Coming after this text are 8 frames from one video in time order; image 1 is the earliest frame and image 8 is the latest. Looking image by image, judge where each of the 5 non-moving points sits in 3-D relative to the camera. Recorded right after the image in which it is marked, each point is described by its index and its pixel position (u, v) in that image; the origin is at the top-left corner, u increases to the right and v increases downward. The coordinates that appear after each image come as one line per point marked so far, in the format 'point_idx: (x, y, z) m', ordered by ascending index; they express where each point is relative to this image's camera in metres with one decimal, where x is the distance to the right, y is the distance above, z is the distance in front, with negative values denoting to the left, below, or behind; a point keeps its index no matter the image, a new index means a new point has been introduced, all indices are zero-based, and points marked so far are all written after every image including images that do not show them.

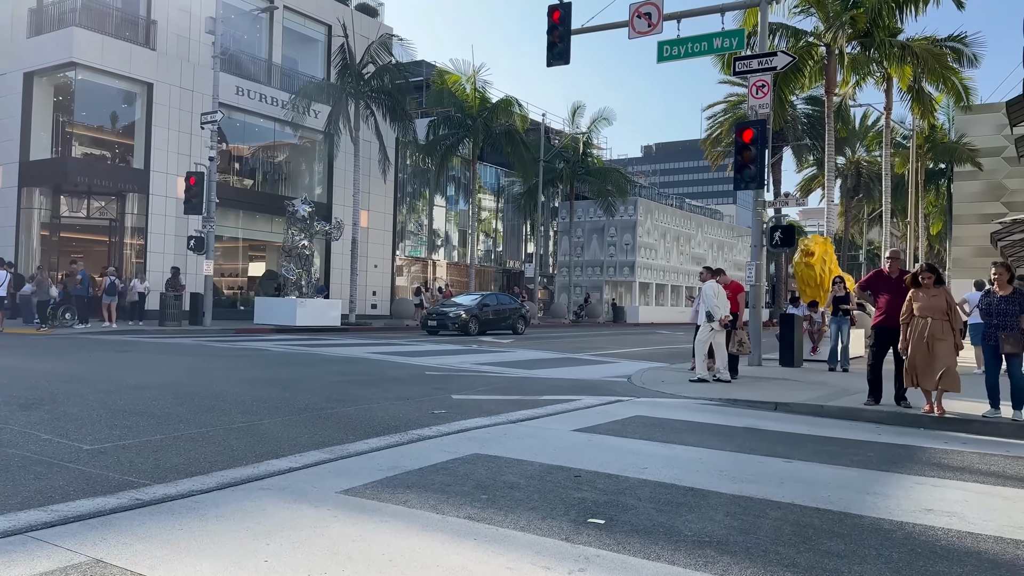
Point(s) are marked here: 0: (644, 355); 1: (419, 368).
0: (+2.9, -1.5, +18.5) m
1: (-1.5, -1.3, +13.0) m
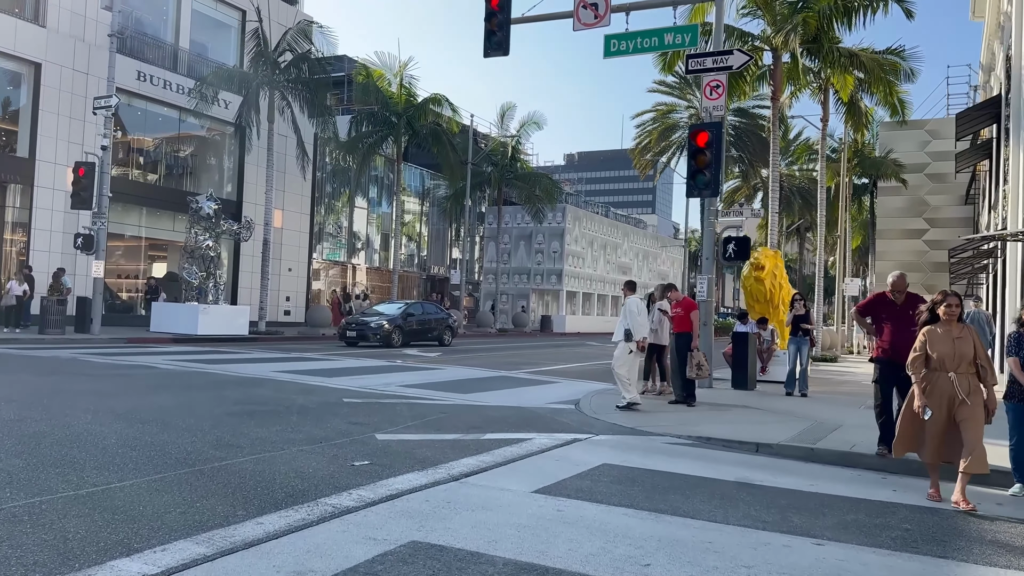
0: (+1.4, -1.8, +17.1) m
1: (-2.4, -1.4, +11.2) m
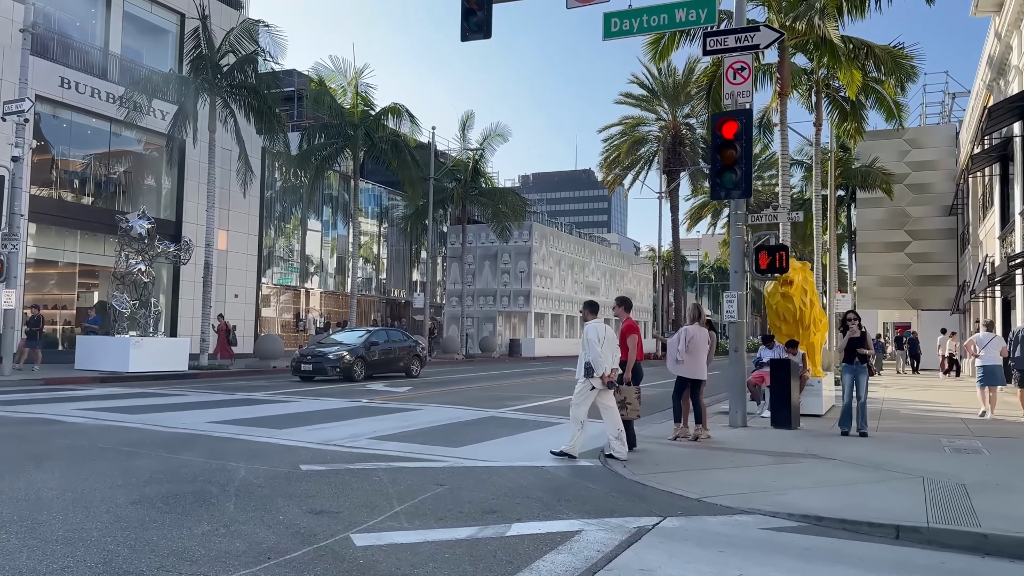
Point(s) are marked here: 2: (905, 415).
0: (+1.2, -2.2, +14.7) m
1: (-2.3, -1.7, +8.6) m
2: (+6.8, -2.1, +14.2) m
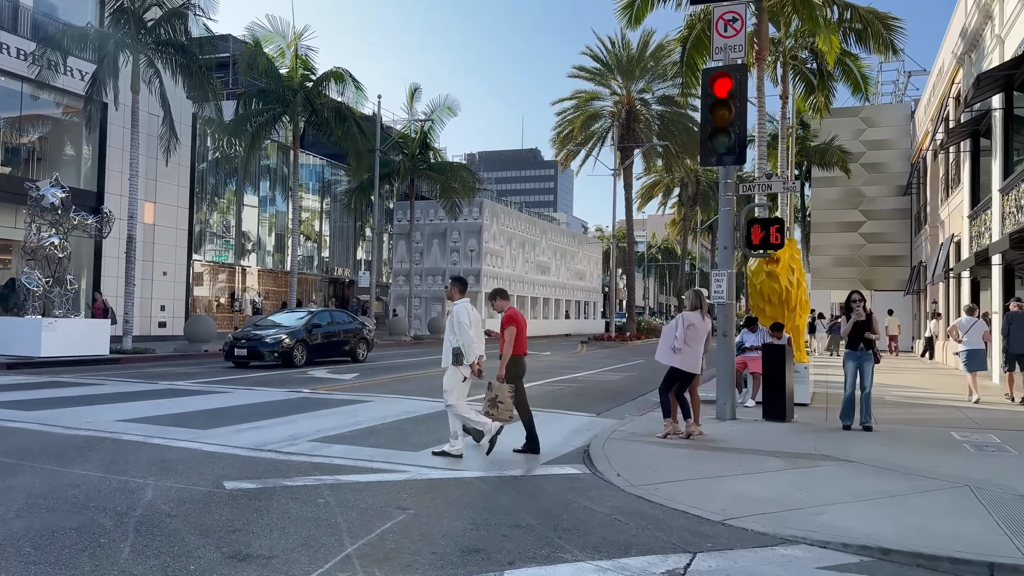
0: (+0.5, -1.8, +13.4) m
1: (-2.6, -1.5, +7.1) m
2: (+6.1, -1.8, +13.3) m
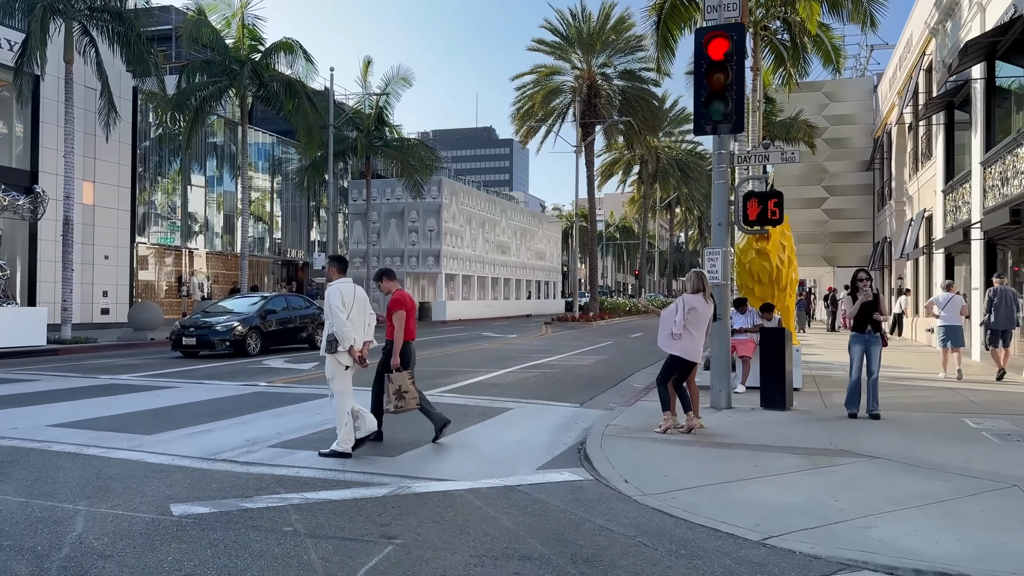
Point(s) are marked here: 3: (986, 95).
0: (+0.1, -1.5, +12.6) m
1: (-2.6, -1.4, +6.1) m
2: (+5.7, -1.4, +12.7) m
3: (+9.6, +3.9, +16.6) m
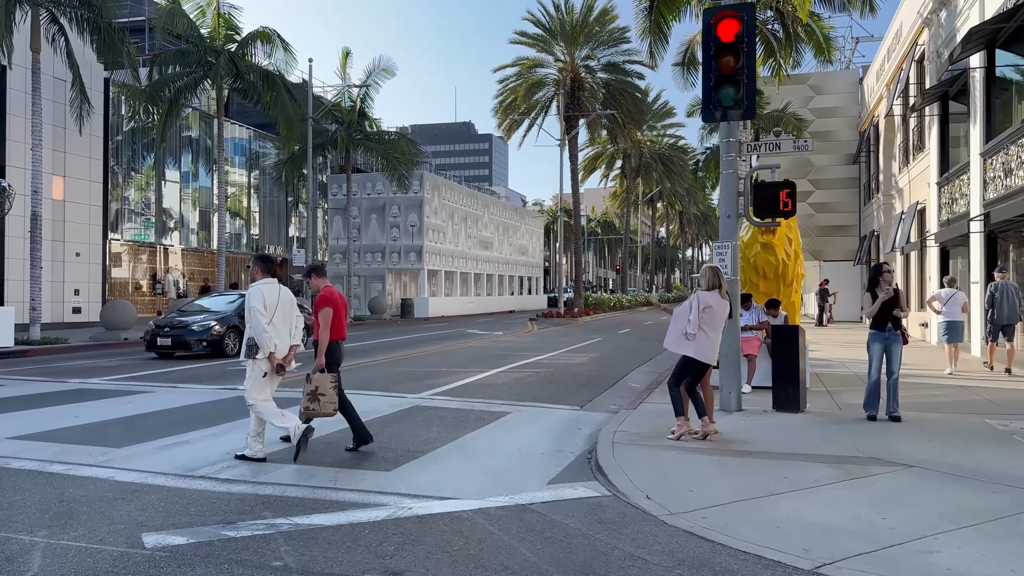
0: (0.0, -1.5, +12.0) m
1: (-2.5, -1.4, +5.4) m
2: (+5.6, -1.4, +12.3) m
3: (+9.4, +4.0, +16.2) m
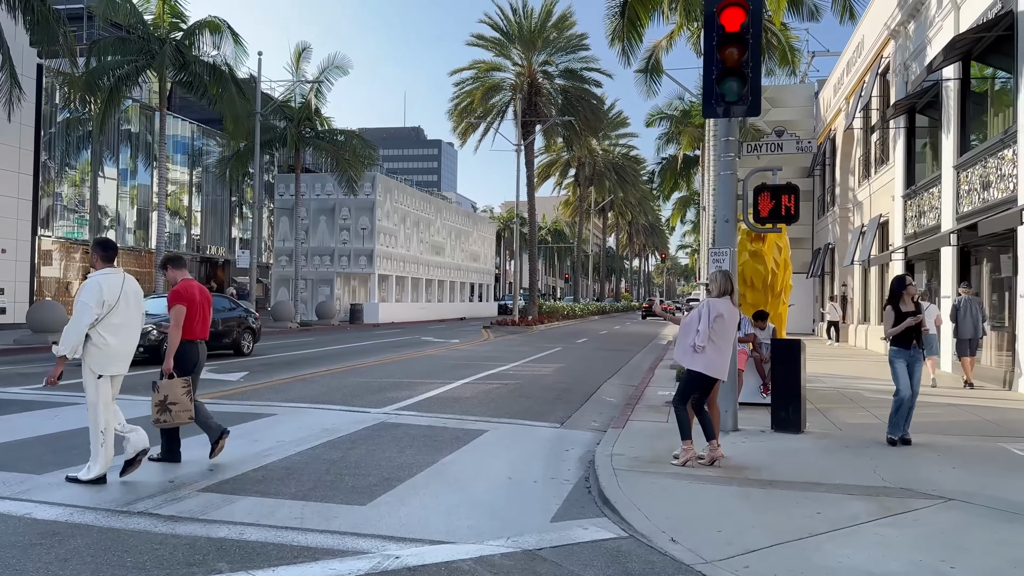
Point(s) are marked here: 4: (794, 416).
0: (-0.4, -1.6, +11.1) m
1: (-2.5, -1.4, +4.4) m
2: (+5.2, -1.6, +11.8) m
3: (+8.8, +3.7, +16.0) m
4: (+2.9, -1.3, +8.6) m
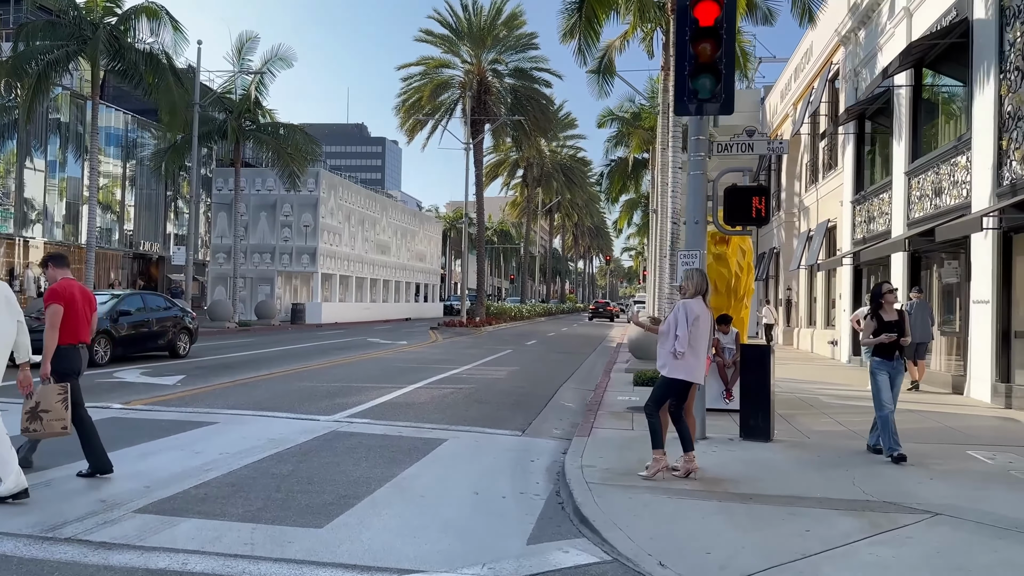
0: (-0.9, -1.6, +10.7) m
1: (-2.6, -1.4, +3.8) m
2: (+4.6, -1.6, +11.7) m
3: (+7.9, +3.6, +16.2) m
4: (+2.5, -1.4, +8.4) m
